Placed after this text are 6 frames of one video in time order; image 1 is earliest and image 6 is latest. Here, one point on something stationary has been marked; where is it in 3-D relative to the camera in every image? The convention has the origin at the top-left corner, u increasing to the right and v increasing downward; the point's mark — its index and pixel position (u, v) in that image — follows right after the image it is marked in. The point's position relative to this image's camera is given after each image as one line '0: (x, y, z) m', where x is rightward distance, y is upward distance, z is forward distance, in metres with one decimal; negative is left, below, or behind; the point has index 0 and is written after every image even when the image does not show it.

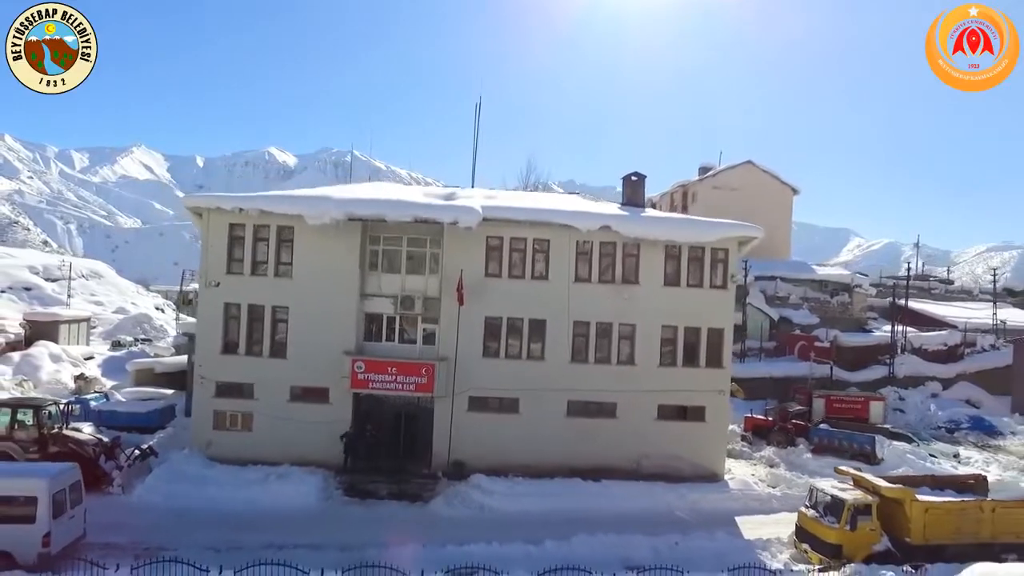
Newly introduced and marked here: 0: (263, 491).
0: (-6.0, -4.9, +16.4) m
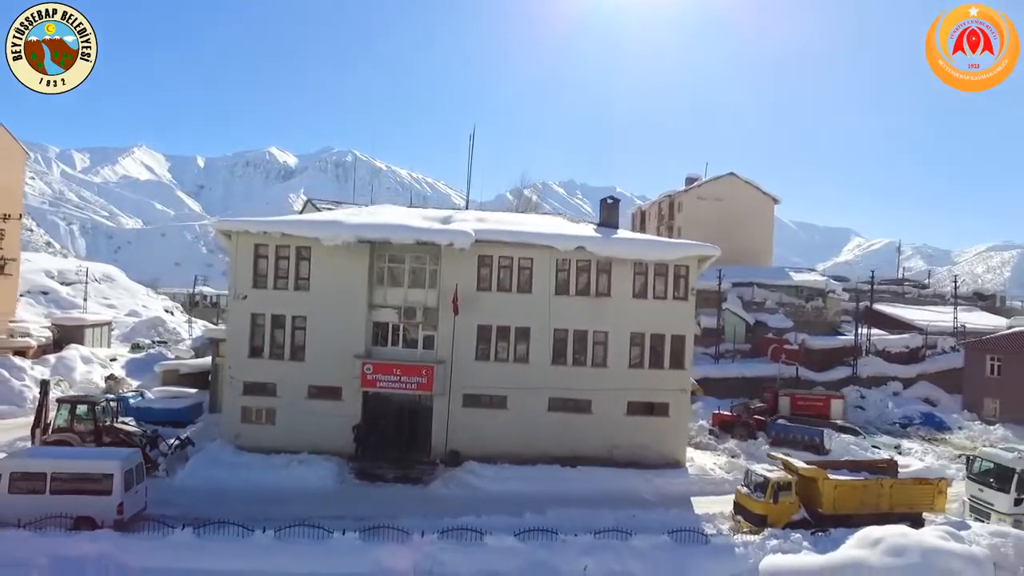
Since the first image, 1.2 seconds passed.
0: (-6.3, -5.3, +19.2) m
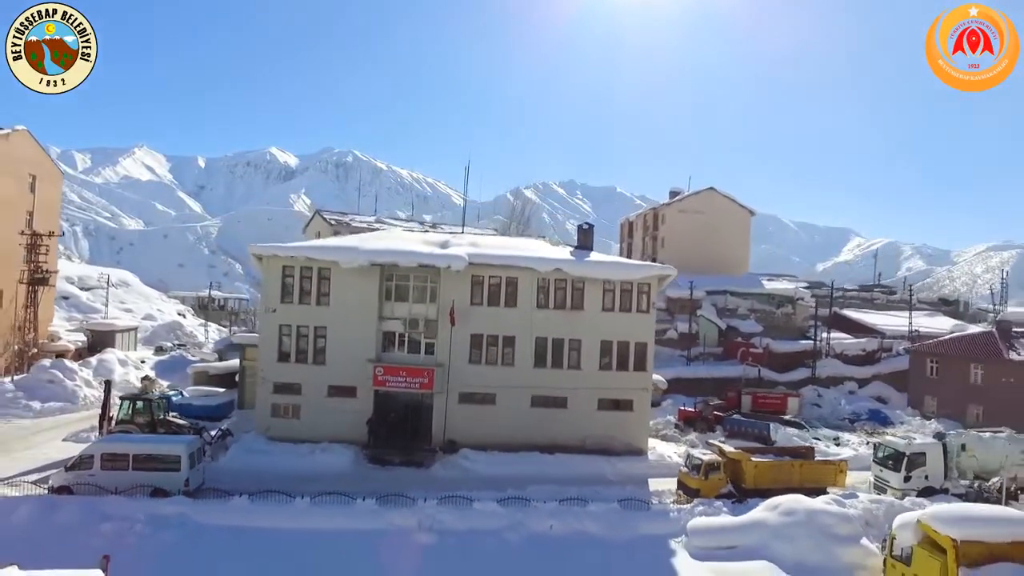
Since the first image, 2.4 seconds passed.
0: (-6.8, -5.8, +23.1) m
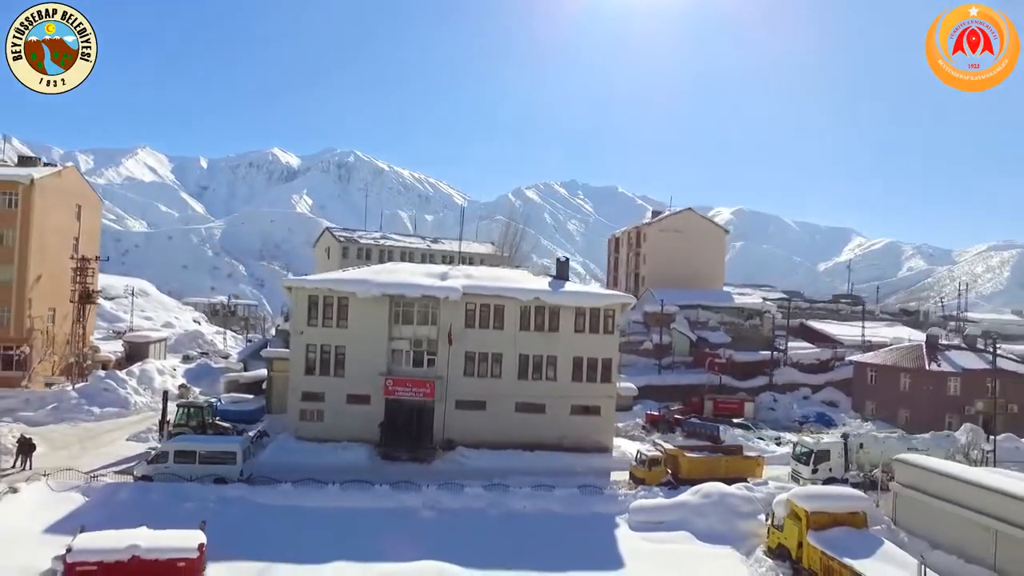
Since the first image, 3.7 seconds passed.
0: (-7.3, -7.0, +28.3) m
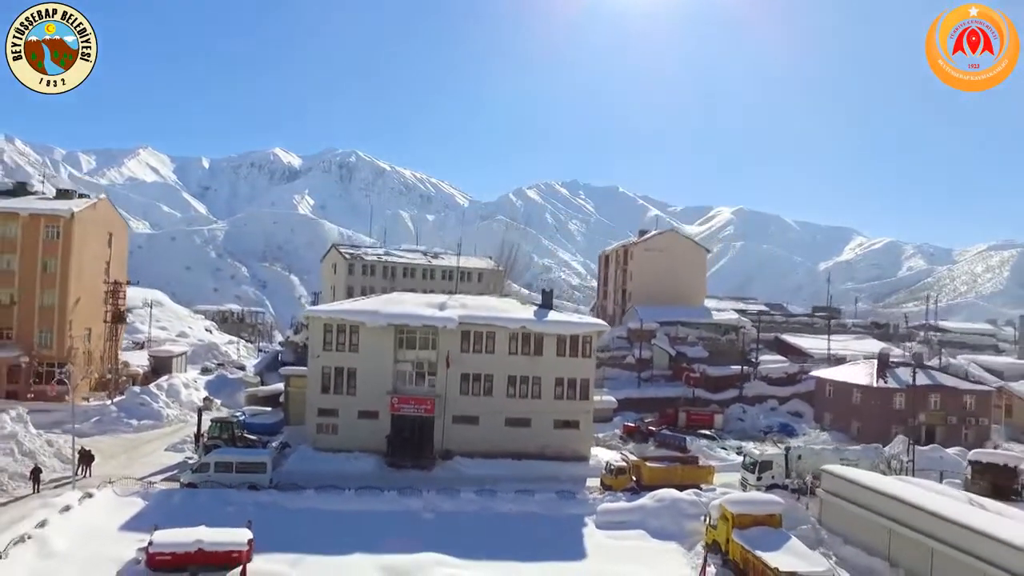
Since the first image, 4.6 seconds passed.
0: (-7.9, -8.5, +32.7) m
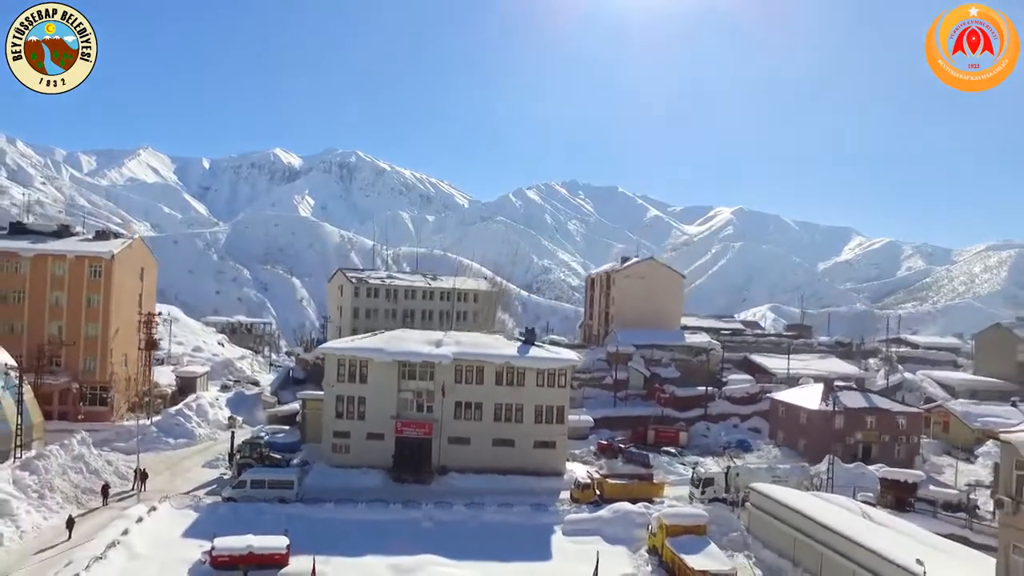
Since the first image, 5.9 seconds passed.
0: (-8.7, -10.9, +38.7) m
